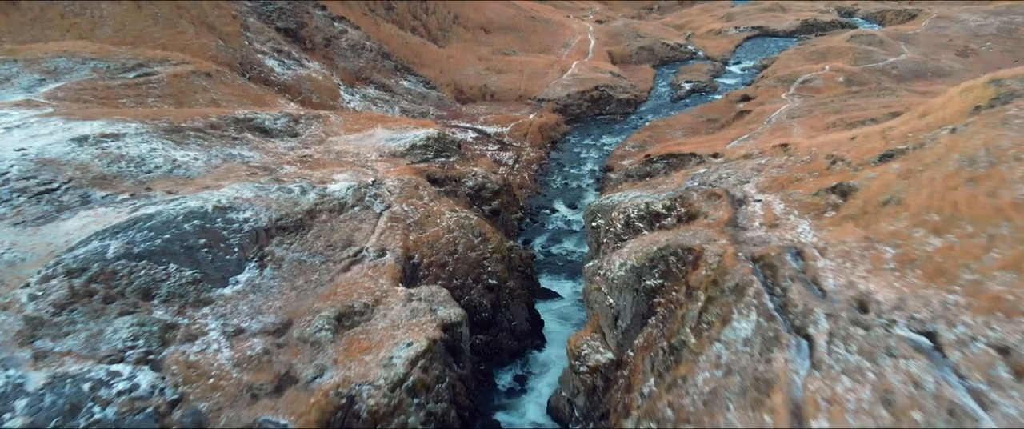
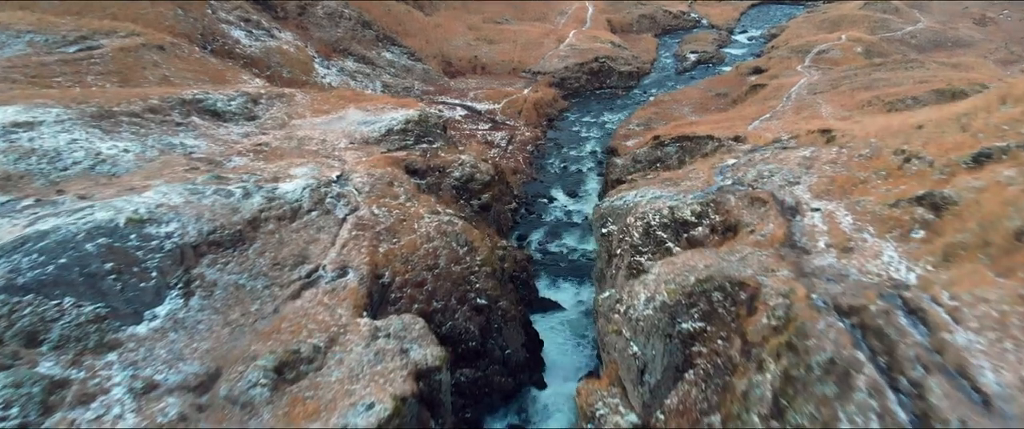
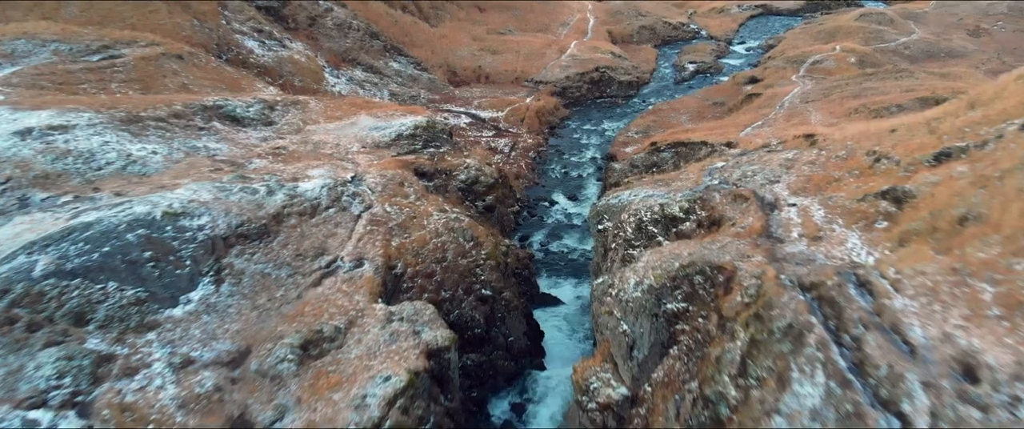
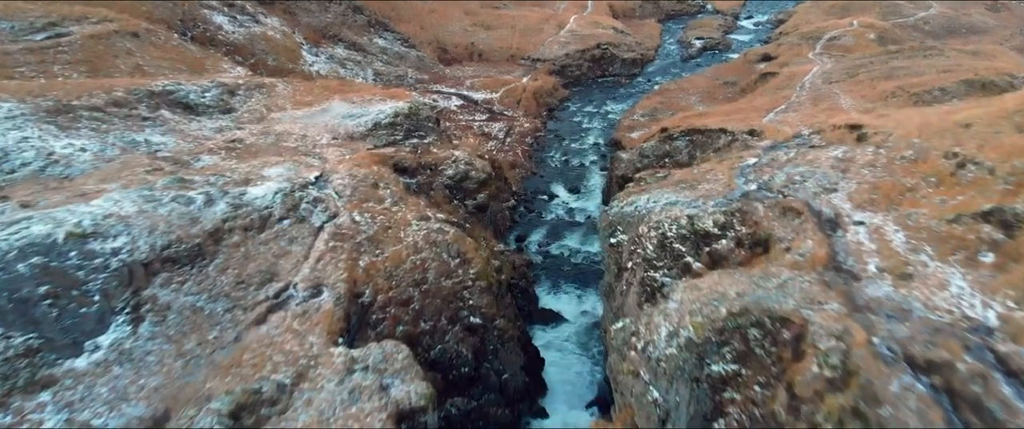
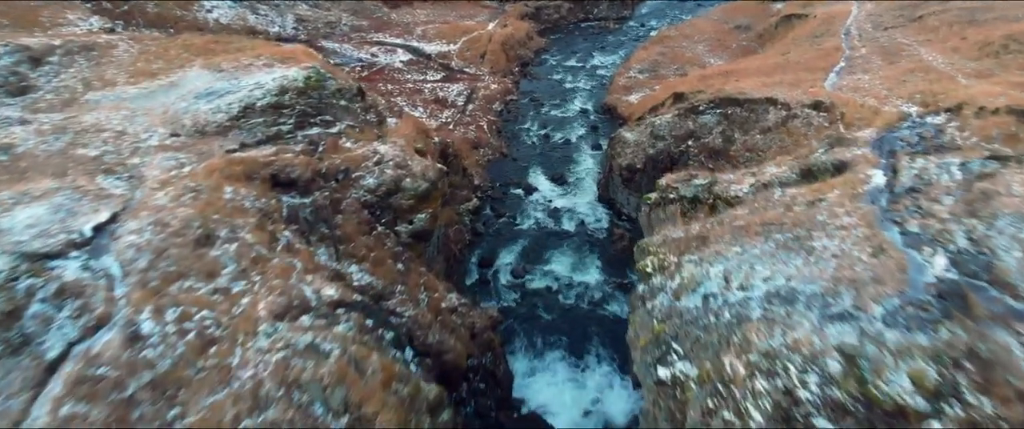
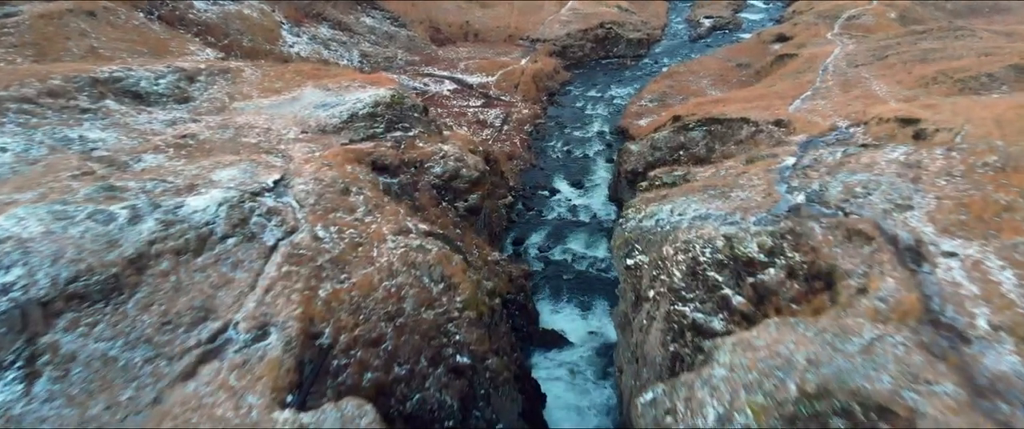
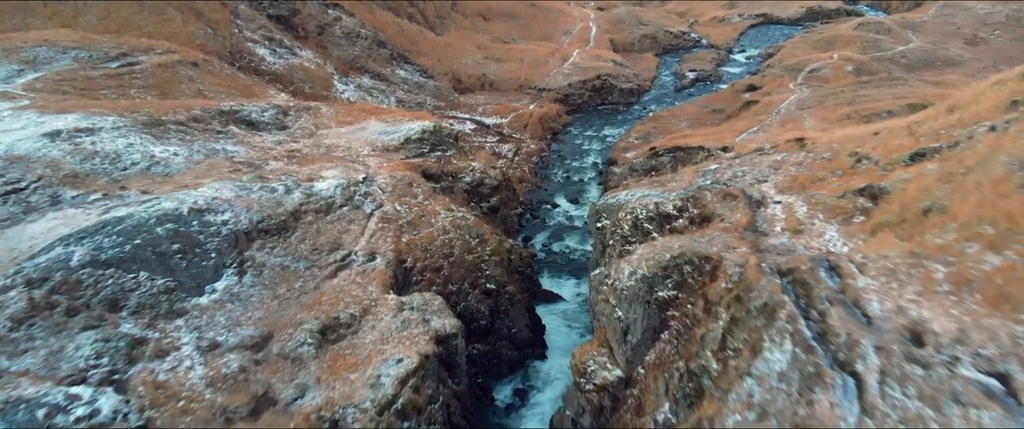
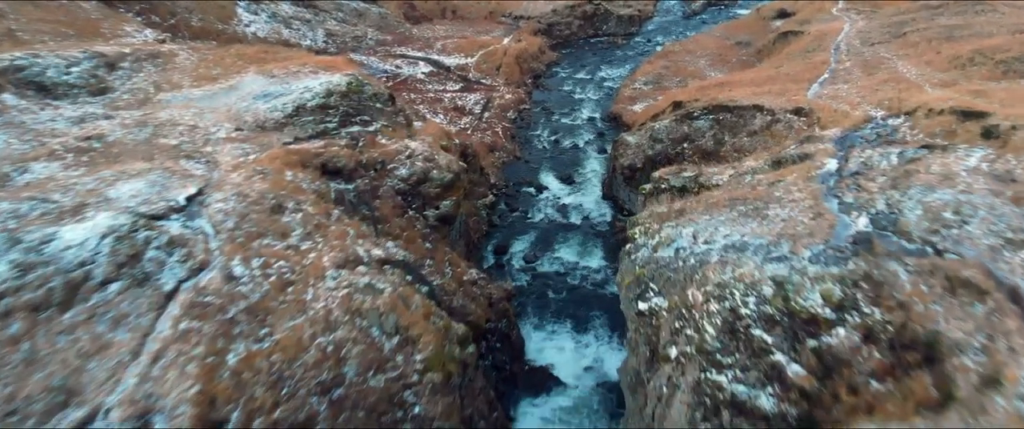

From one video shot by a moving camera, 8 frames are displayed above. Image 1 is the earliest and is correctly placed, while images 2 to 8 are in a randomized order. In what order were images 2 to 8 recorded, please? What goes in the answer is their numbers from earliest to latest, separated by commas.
7, 3, 2, 4, 6, 8, 5
